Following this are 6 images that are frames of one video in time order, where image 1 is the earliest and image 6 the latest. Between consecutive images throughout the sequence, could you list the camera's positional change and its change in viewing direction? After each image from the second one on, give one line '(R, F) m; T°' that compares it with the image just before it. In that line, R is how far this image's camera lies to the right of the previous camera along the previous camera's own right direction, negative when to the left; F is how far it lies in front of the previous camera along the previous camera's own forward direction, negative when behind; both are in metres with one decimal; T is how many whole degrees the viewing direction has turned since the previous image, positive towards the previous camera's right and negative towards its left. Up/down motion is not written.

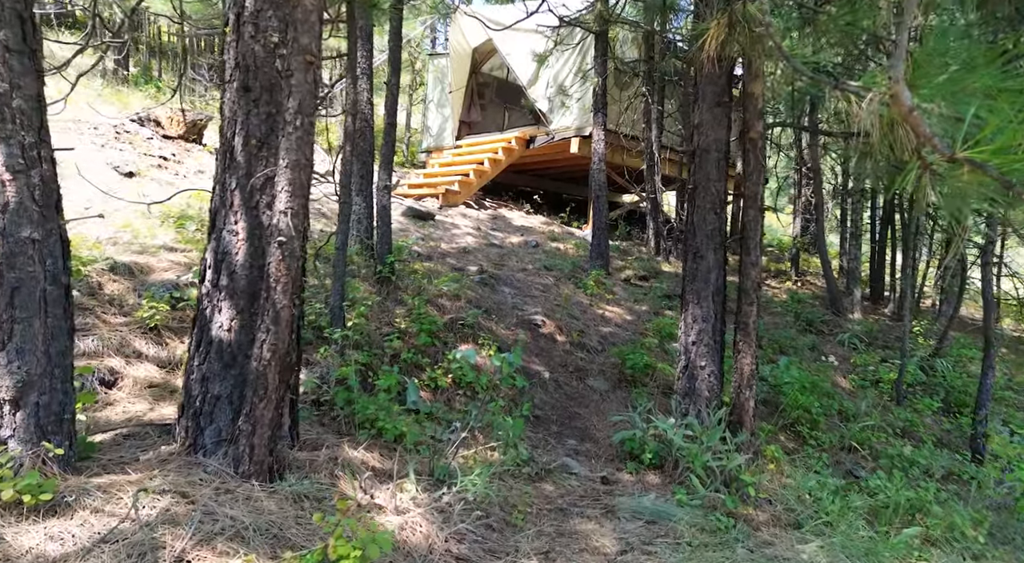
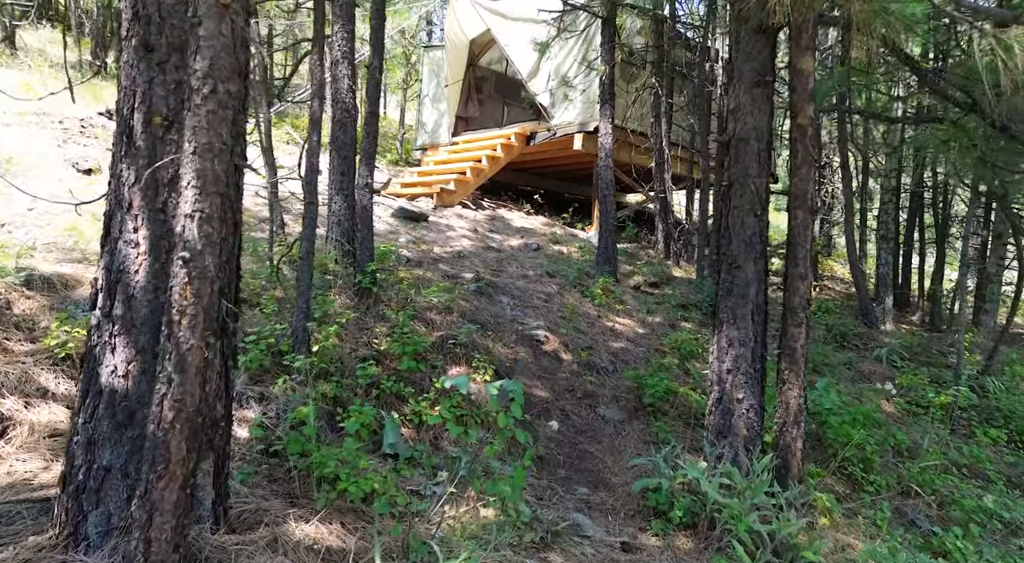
(0.0, +0.9) m; 0°
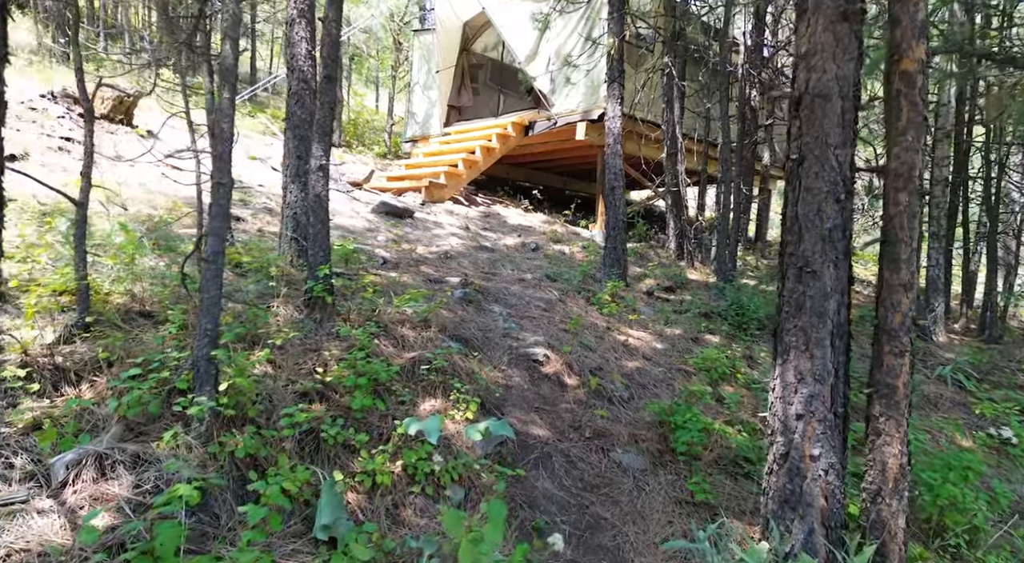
(+0.1, +1.2) m; 0°
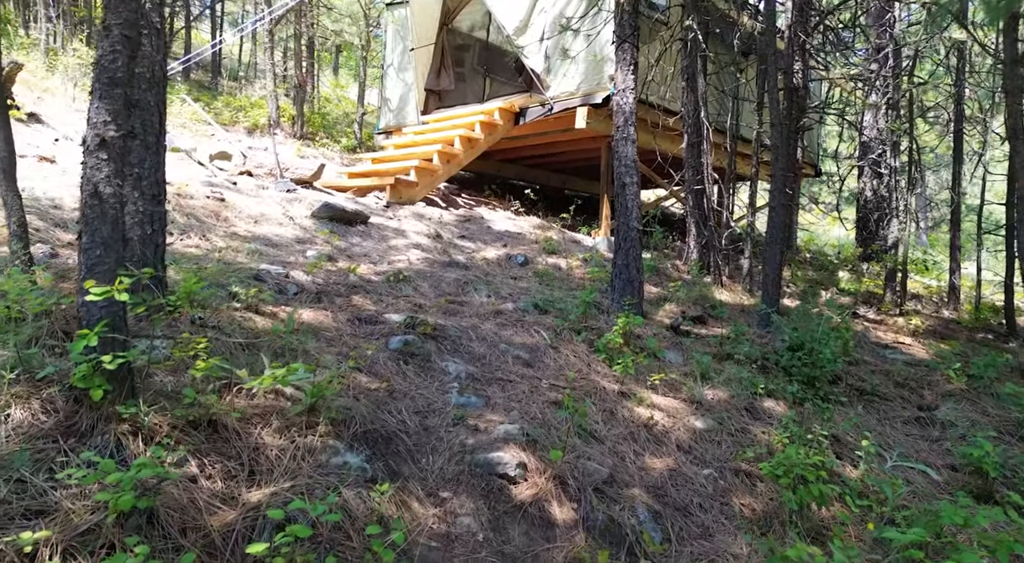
(+0.2, +2.1) m; 0°
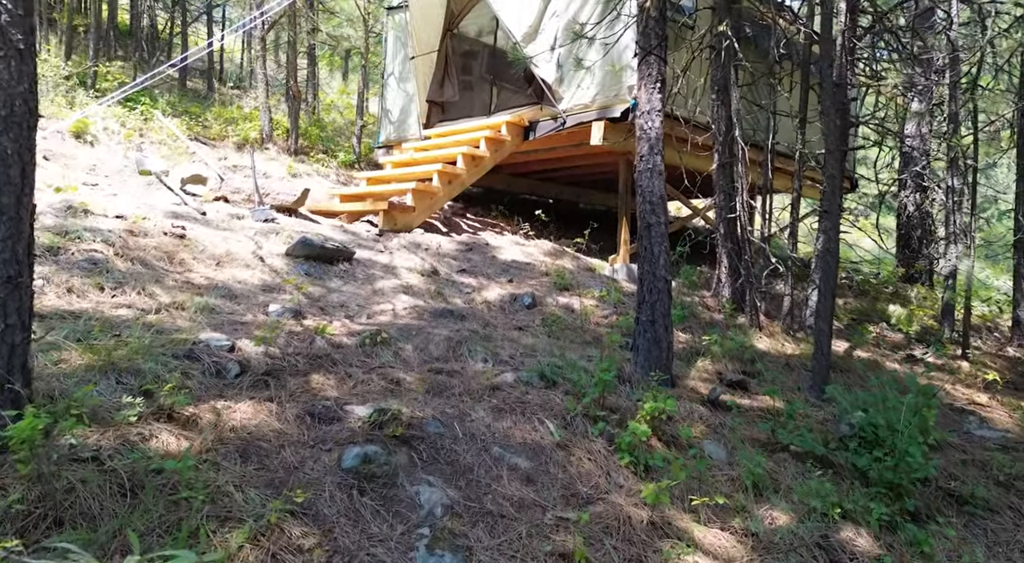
(+0.1, +1.0) m; -1°
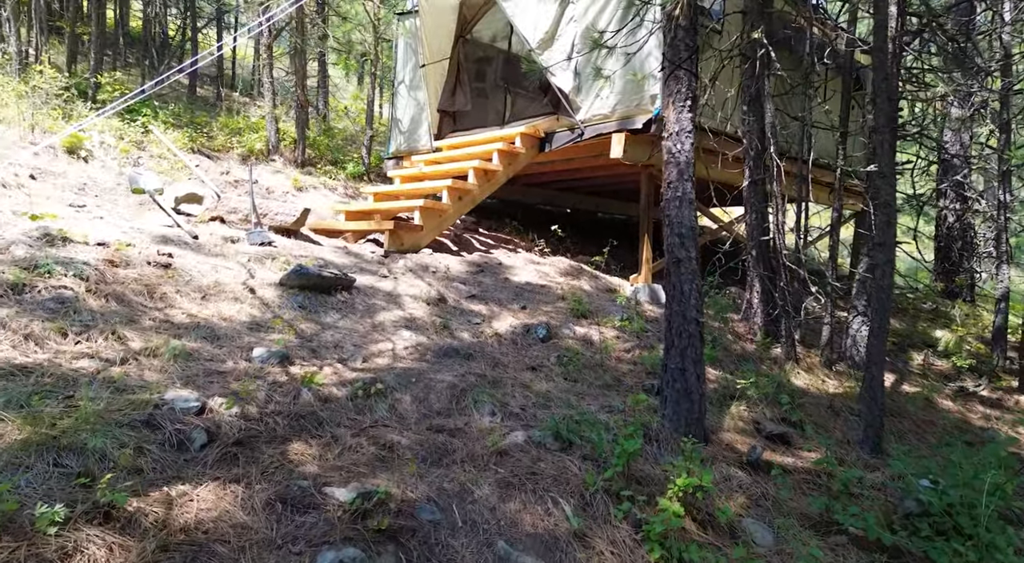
(0.0, +0.6) m; -1°
